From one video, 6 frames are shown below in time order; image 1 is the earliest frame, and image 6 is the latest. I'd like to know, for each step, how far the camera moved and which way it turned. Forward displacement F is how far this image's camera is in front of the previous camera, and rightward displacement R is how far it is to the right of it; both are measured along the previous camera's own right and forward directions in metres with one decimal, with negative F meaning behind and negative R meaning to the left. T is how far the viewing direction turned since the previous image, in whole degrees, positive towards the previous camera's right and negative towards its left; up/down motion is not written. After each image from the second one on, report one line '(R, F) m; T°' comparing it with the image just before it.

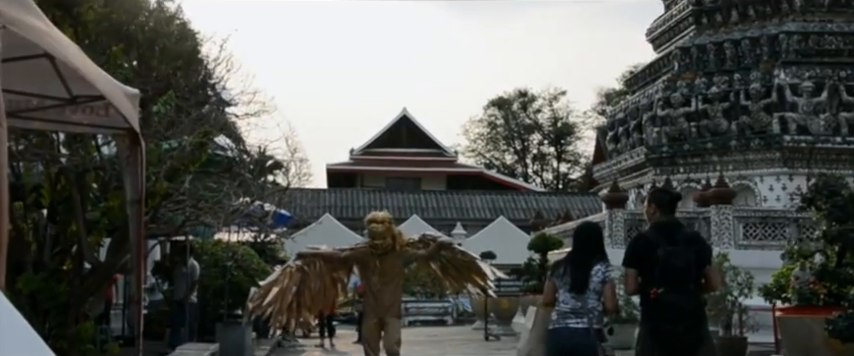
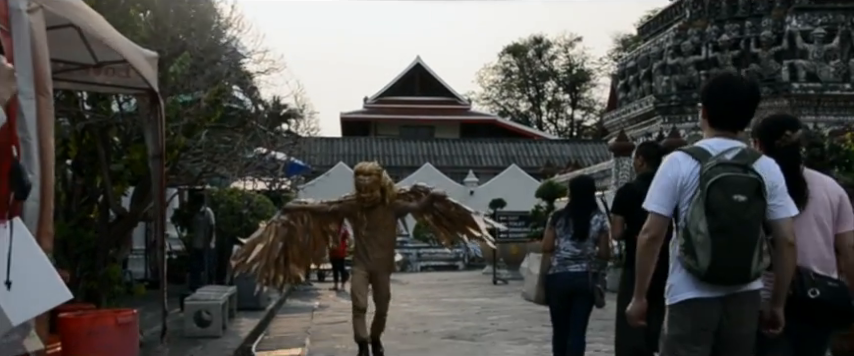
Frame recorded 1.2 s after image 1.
(+0.1, -0.4) m; -1°
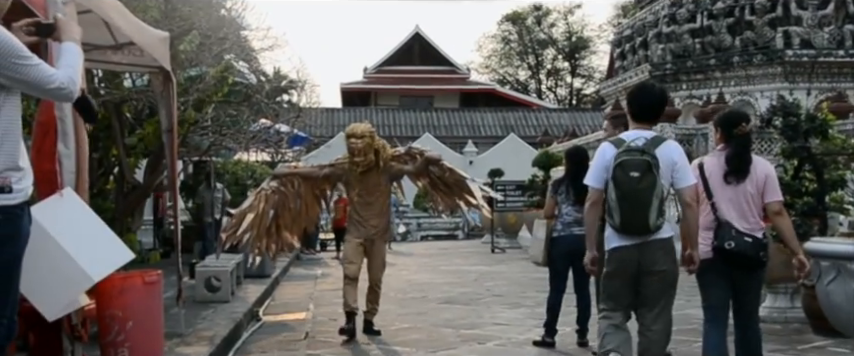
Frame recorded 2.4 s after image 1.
(0.0, -0.4) m; 0°
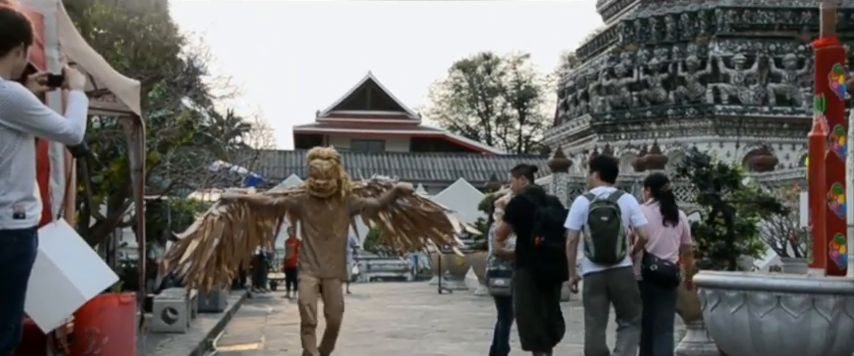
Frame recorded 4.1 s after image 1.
(0.0, -0.7) m; +3°
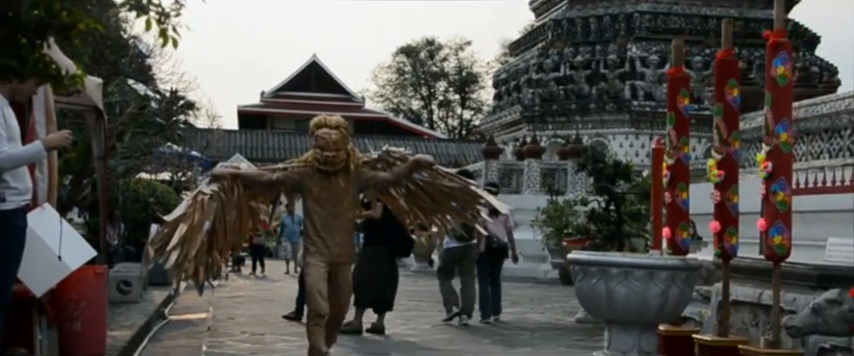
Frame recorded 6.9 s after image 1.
(+0.2, -1.2) m; +4°
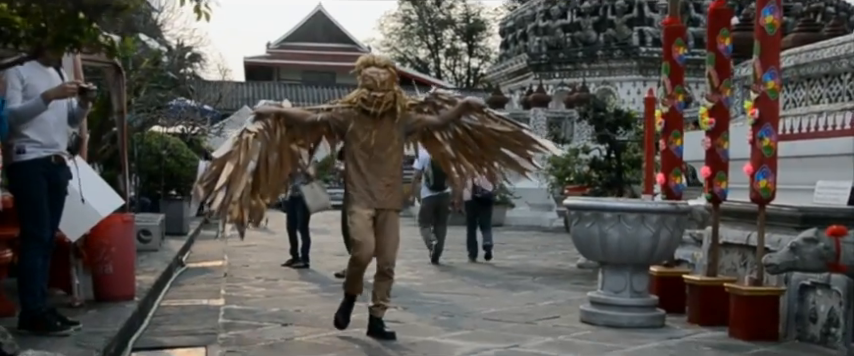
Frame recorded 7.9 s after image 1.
(0.0, -0.3) m; -1°
